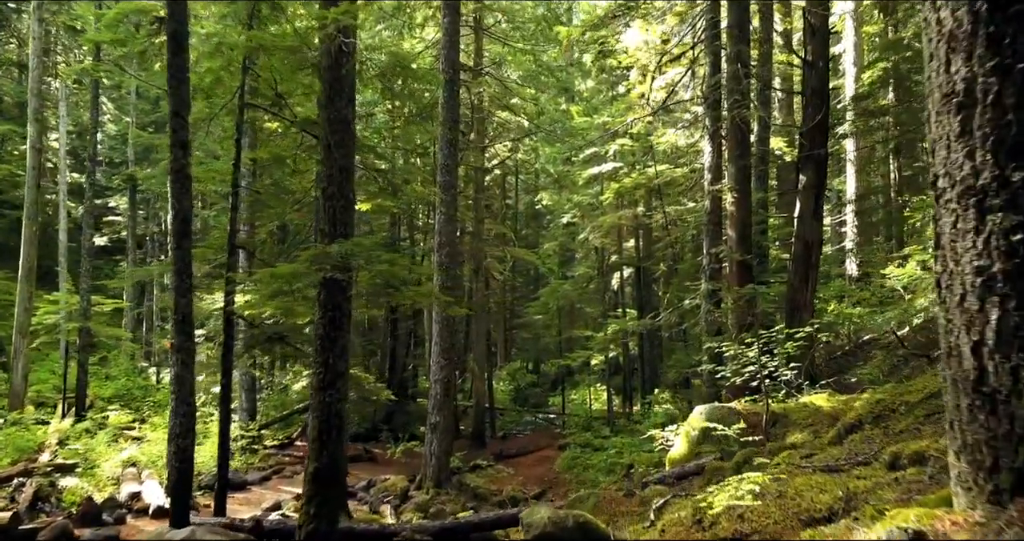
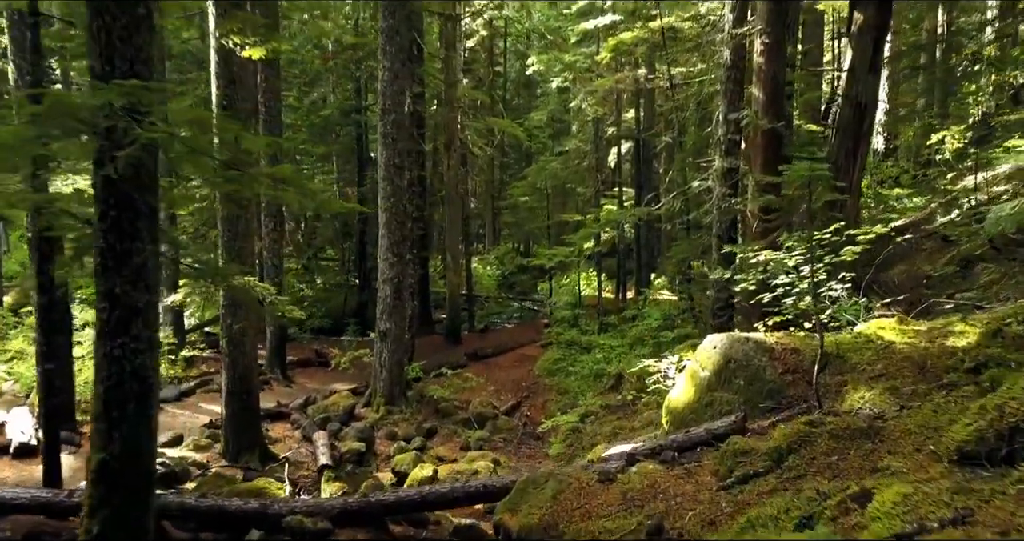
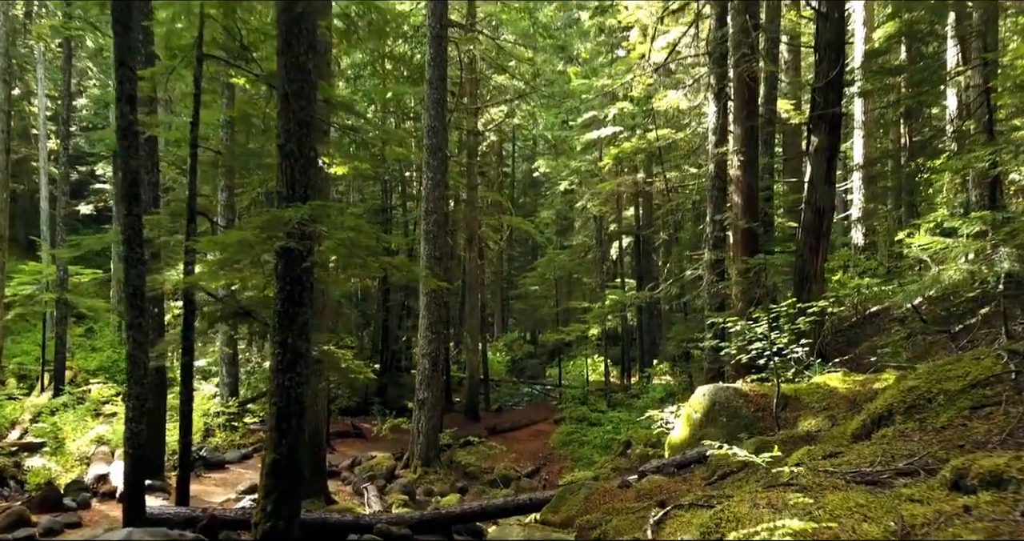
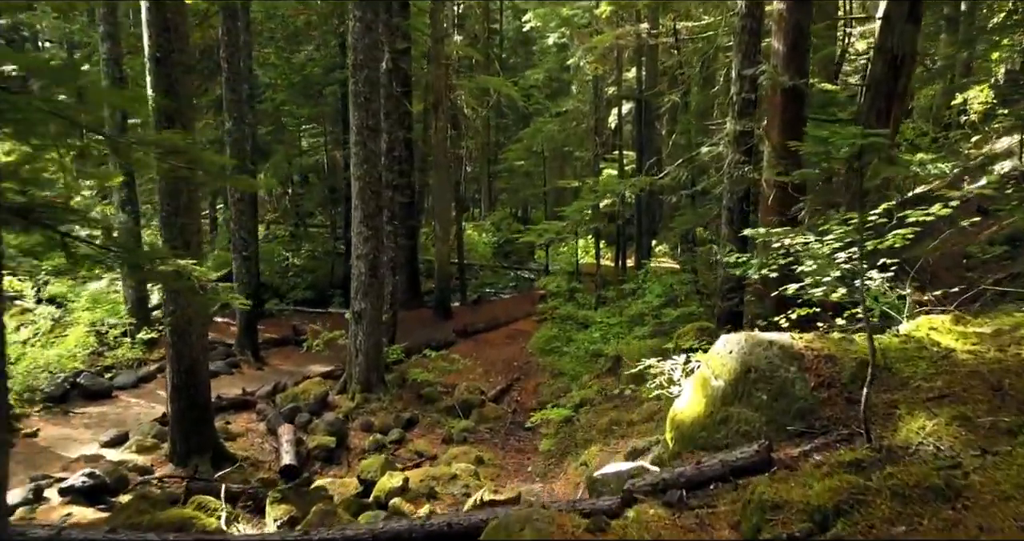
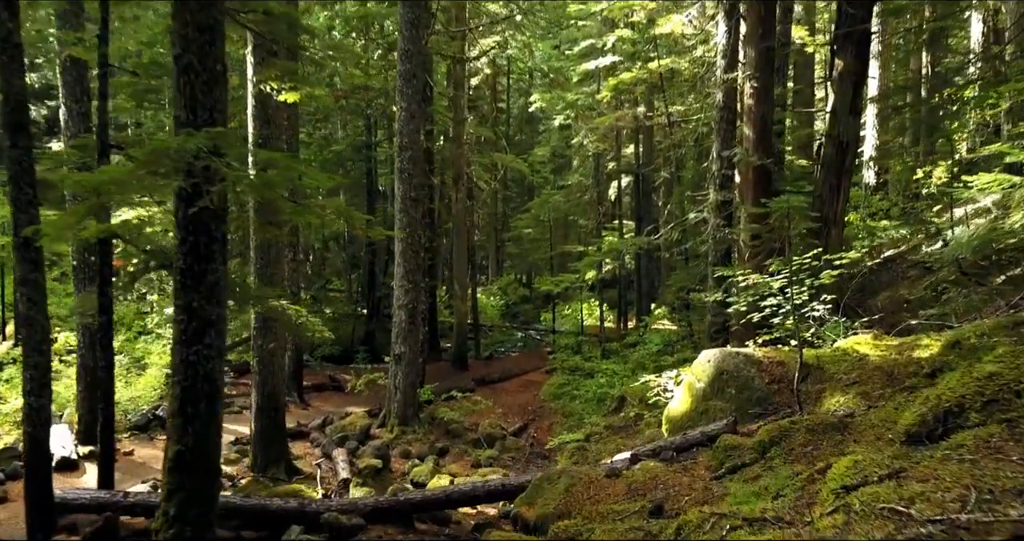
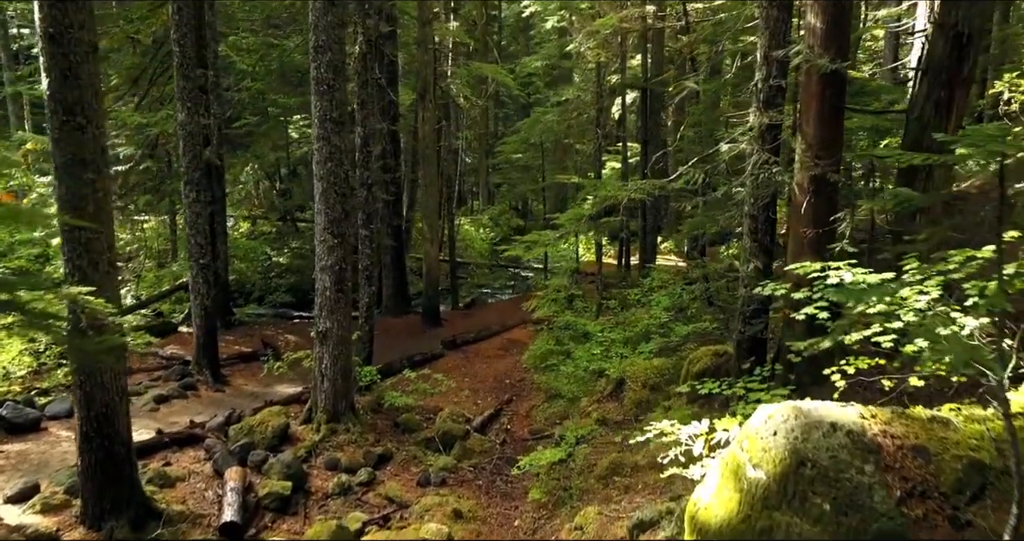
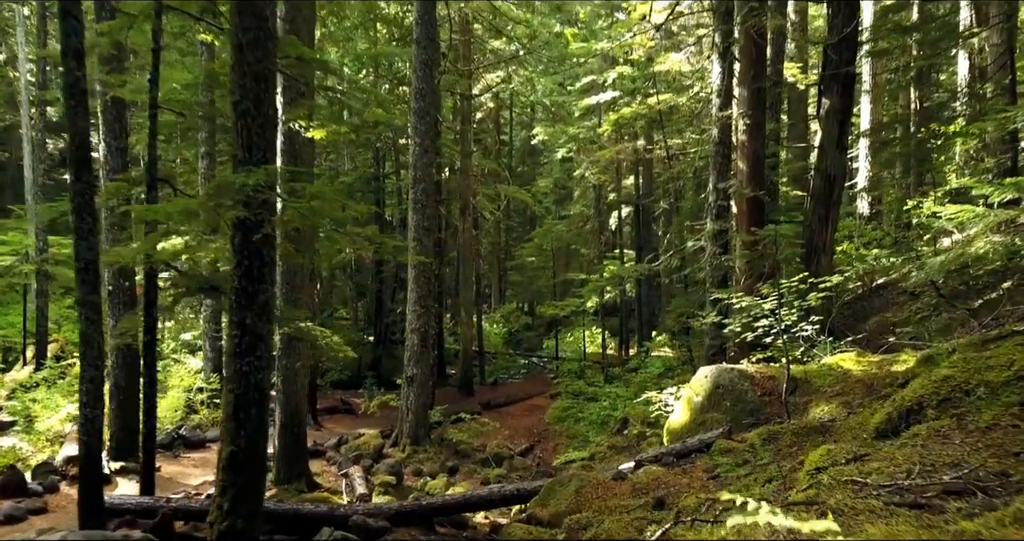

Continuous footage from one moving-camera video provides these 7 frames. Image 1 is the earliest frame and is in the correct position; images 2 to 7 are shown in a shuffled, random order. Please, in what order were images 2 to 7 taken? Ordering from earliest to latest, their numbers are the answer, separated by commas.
3, 7, 5, 2, 4, 6
